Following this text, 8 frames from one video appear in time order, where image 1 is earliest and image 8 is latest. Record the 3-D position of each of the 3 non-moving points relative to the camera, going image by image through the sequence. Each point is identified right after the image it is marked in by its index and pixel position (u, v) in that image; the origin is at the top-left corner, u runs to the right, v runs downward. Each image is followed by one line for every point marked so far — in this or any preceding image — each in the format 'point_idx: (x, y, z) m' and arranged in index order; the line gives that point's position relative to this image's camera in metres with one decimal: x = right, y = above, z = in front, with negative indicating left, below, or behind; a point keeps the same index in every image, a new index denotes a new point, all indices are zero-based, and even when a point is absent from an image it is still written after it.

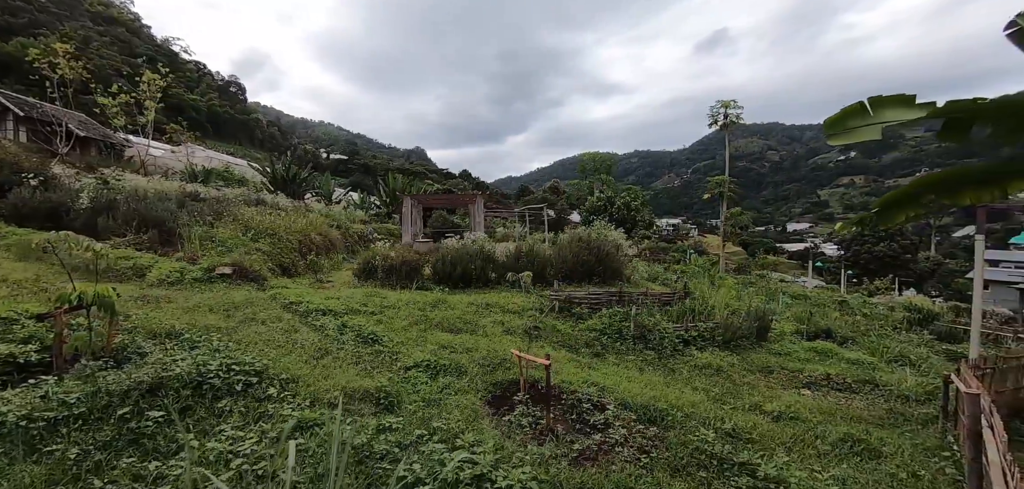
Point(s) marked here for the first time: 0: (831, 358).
0: (+5.2, -1.8, +7.5) m
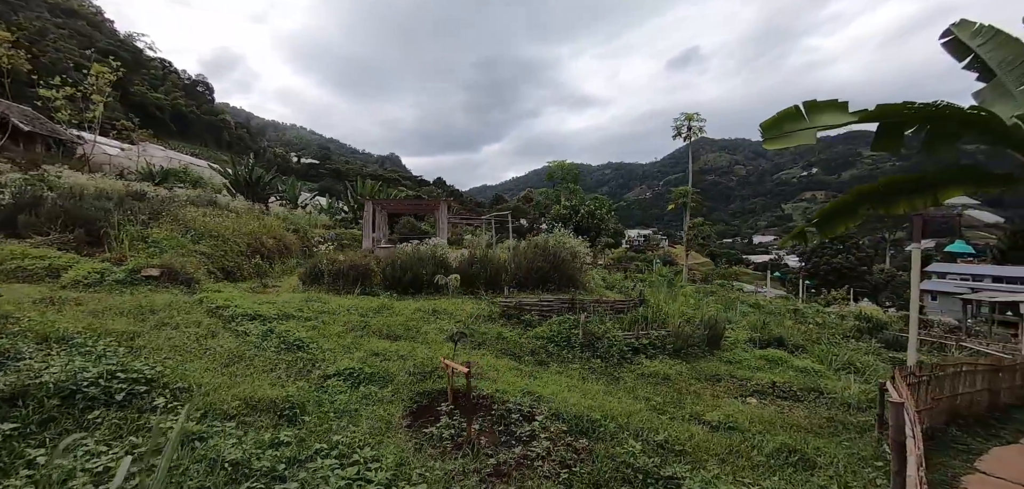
0: (+4.4, -1.9, +7.5) m
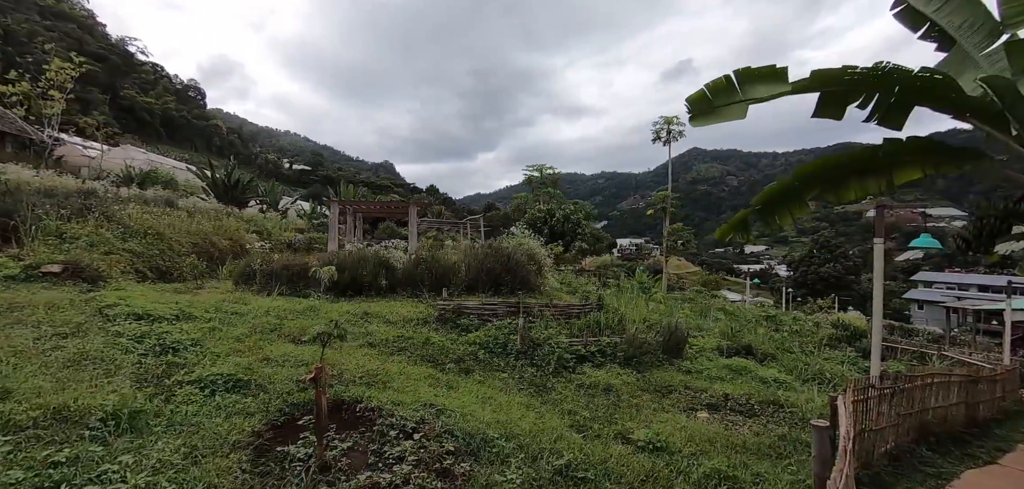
0: (+3.4, -1.9, +6.8) m
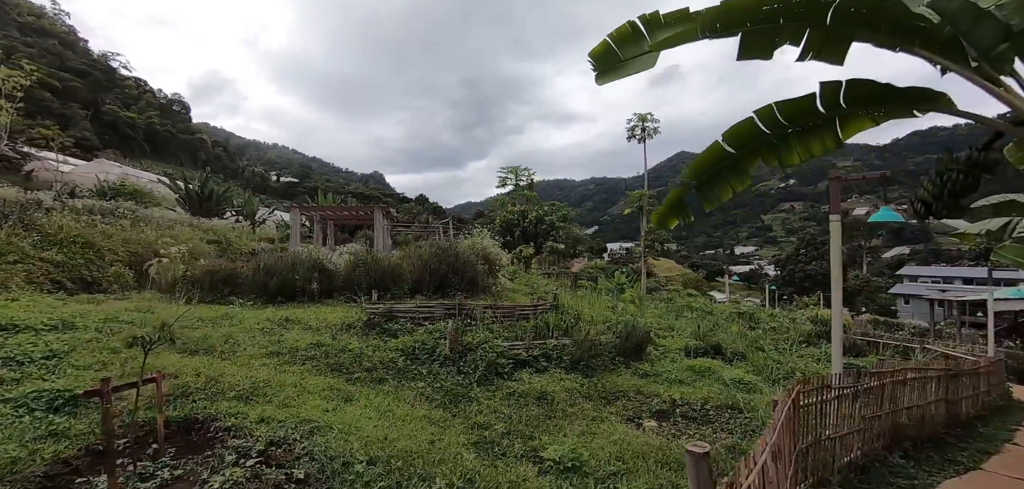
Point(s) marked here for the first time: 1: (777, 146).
0: (+2.6, -1.8, +6.2) m
1: (+1.7, +0.7, +3.0) m
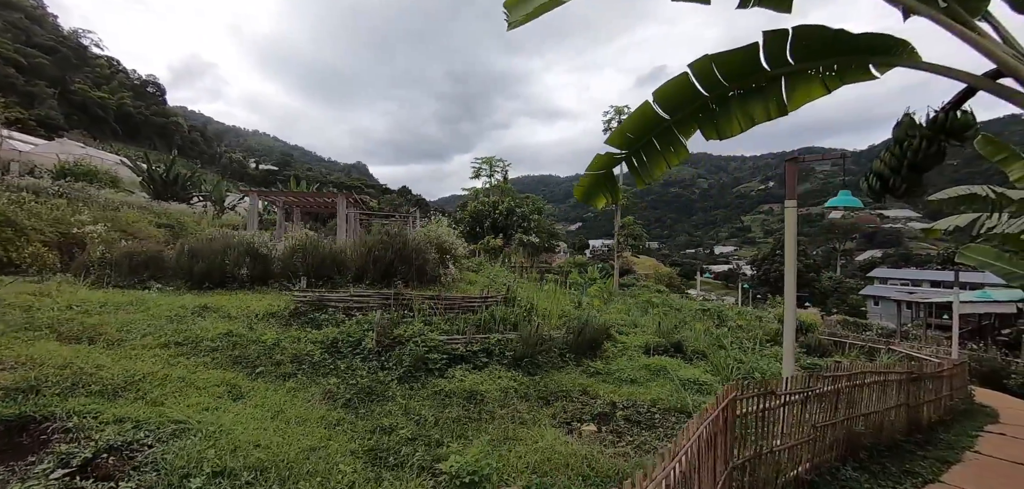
0: (+1.9, -1.7, +5.8) m
1: (+1.2, +0.8, +2.6) m
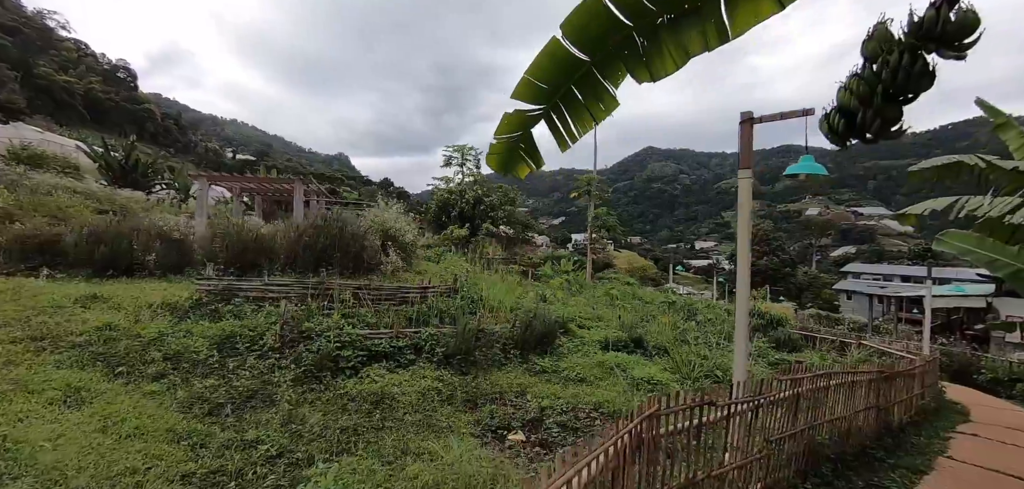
0: (+1.2, -1.5, +5.3) m
1: (+0.6, +0.9, +2.0) m
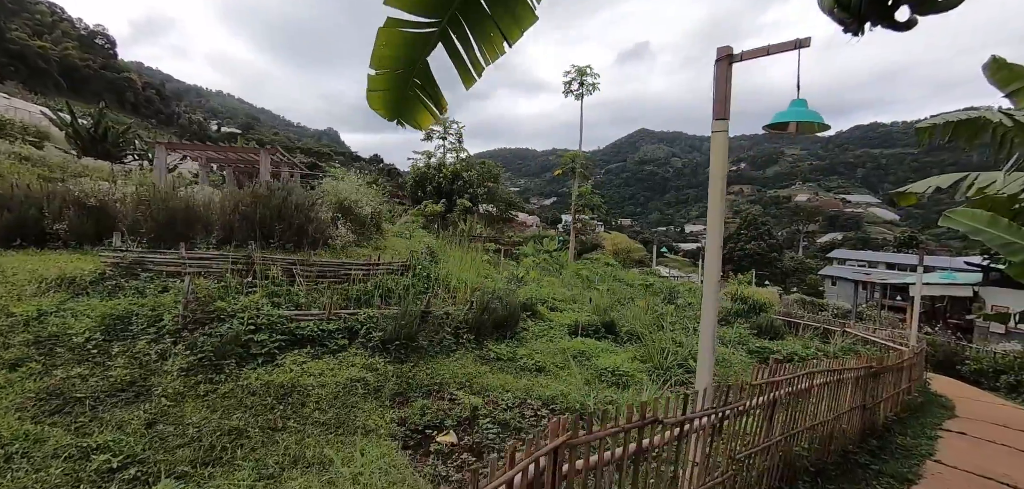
0: (+0.7, -1.2, +4.8) m
1: (+0.2, +1.0, +1.4) m
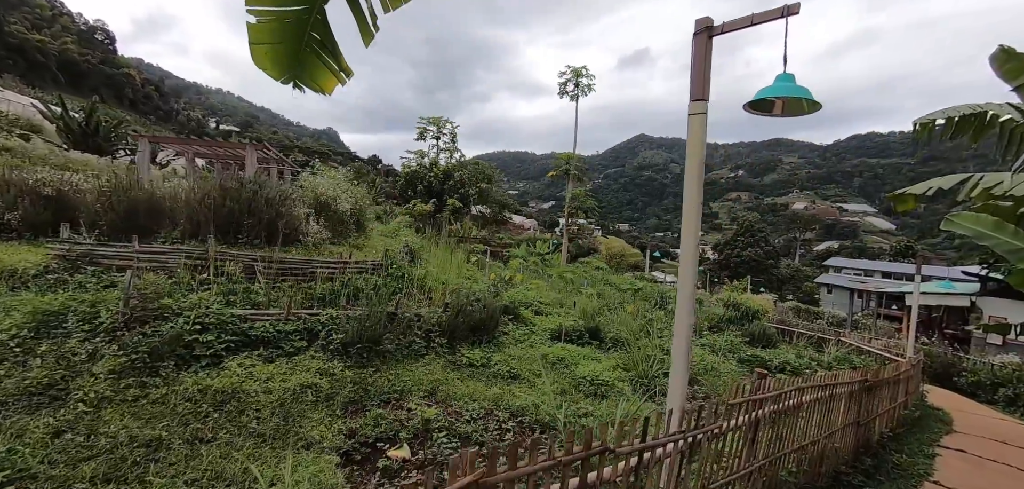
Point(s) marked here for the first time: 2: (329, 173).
0: (+0.4, -1.2, +4.5) m
1: (0.0, +1.0, +1.2) m
2: (-3.5, +1.4, +8.9) m
